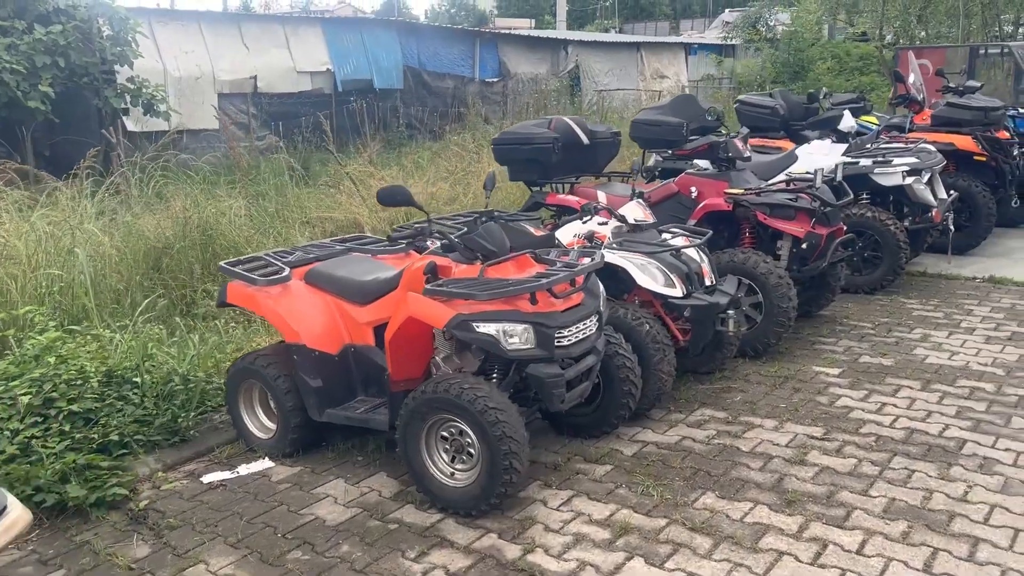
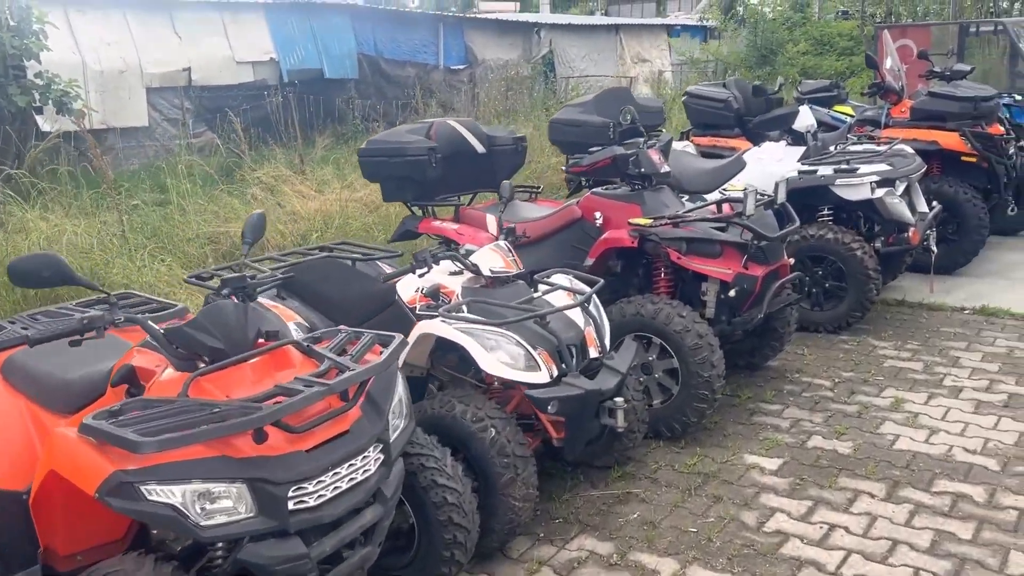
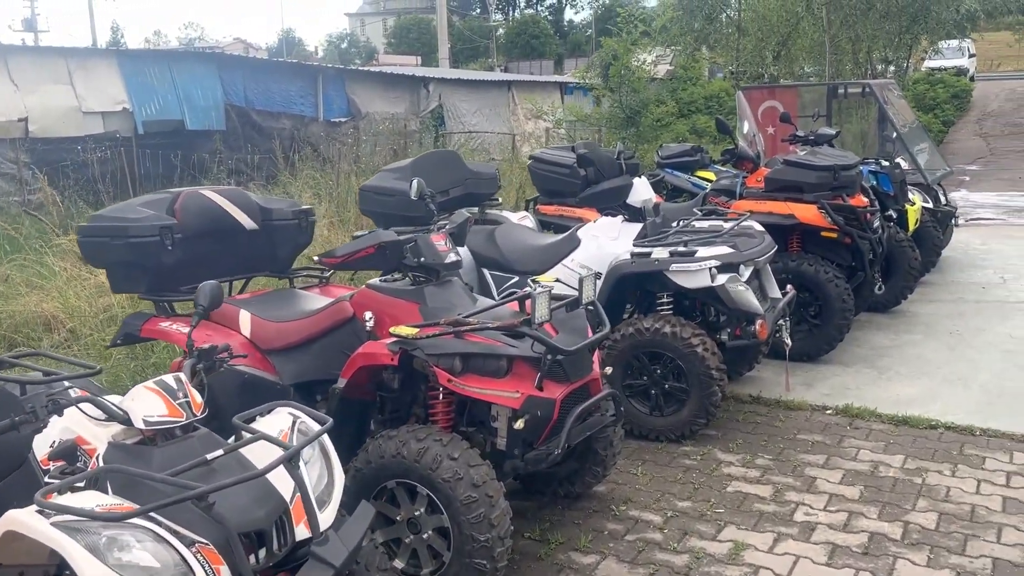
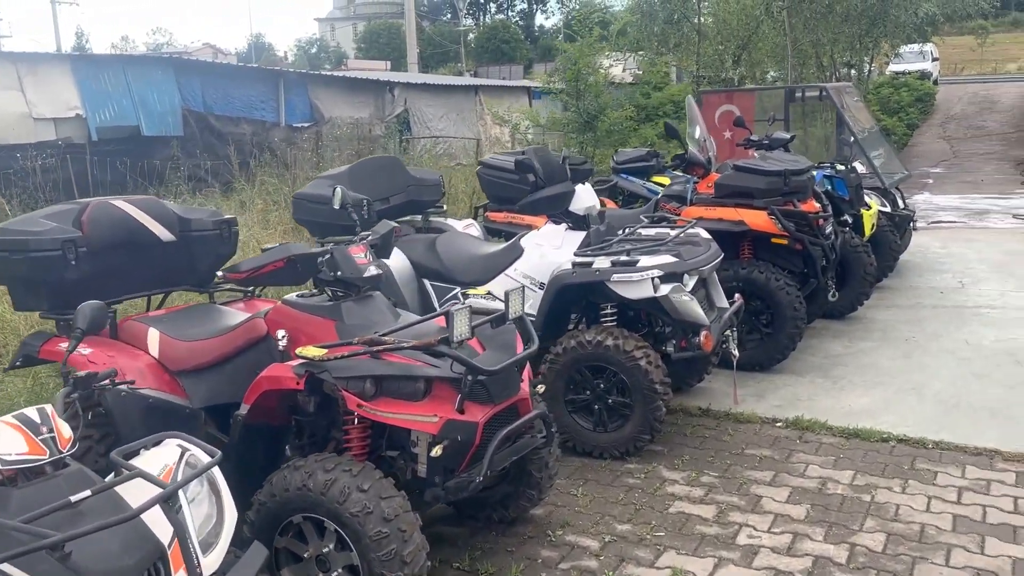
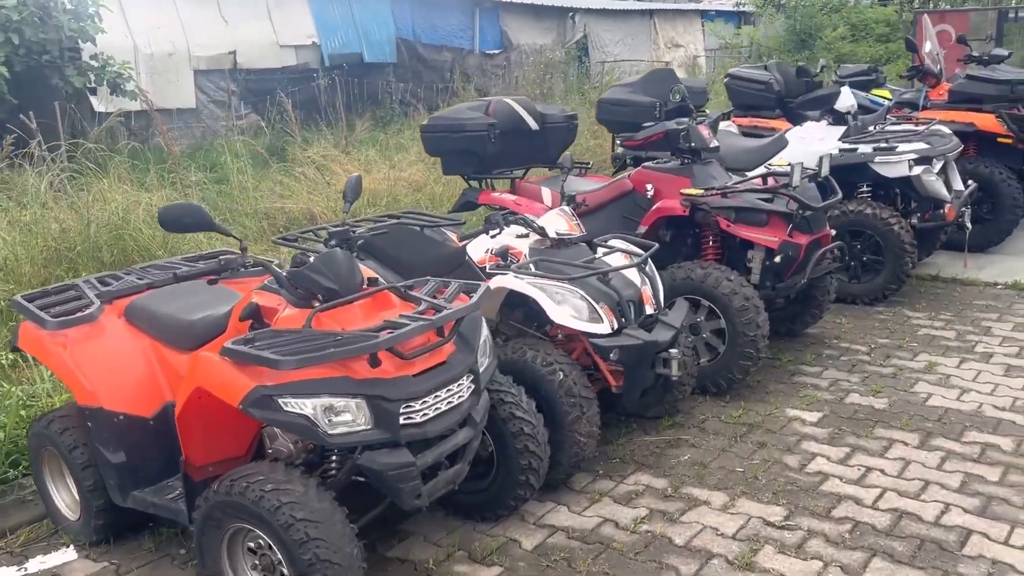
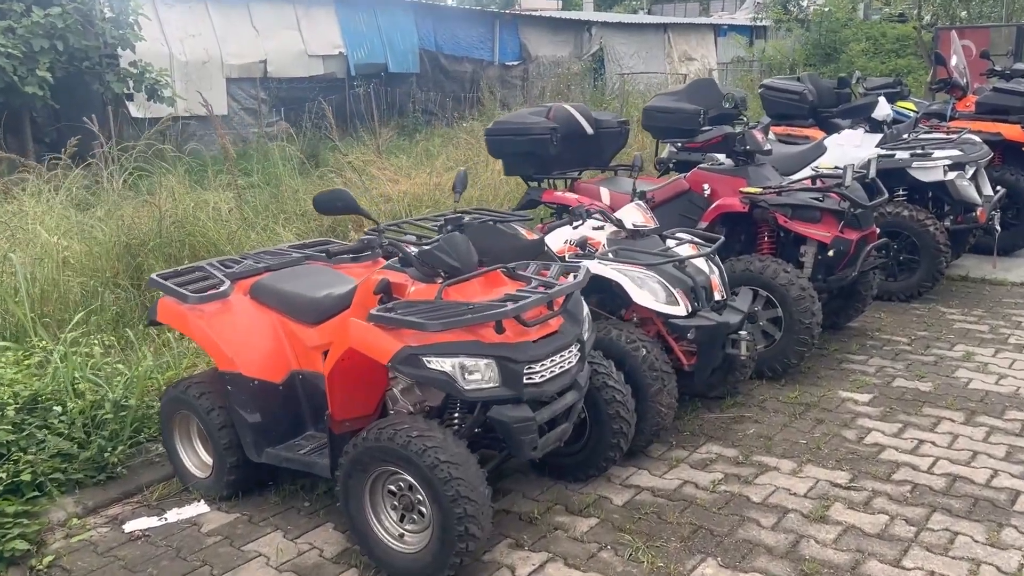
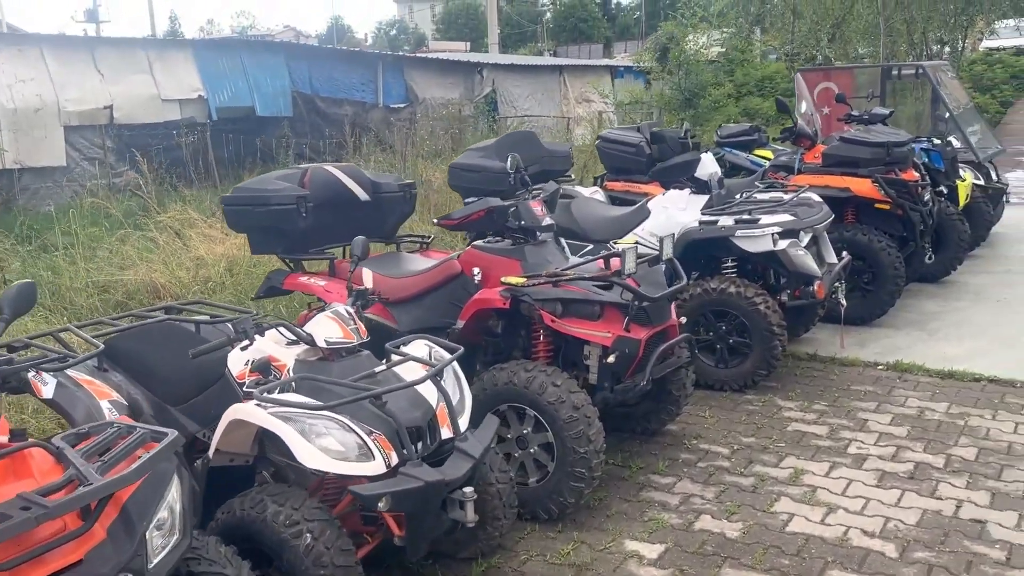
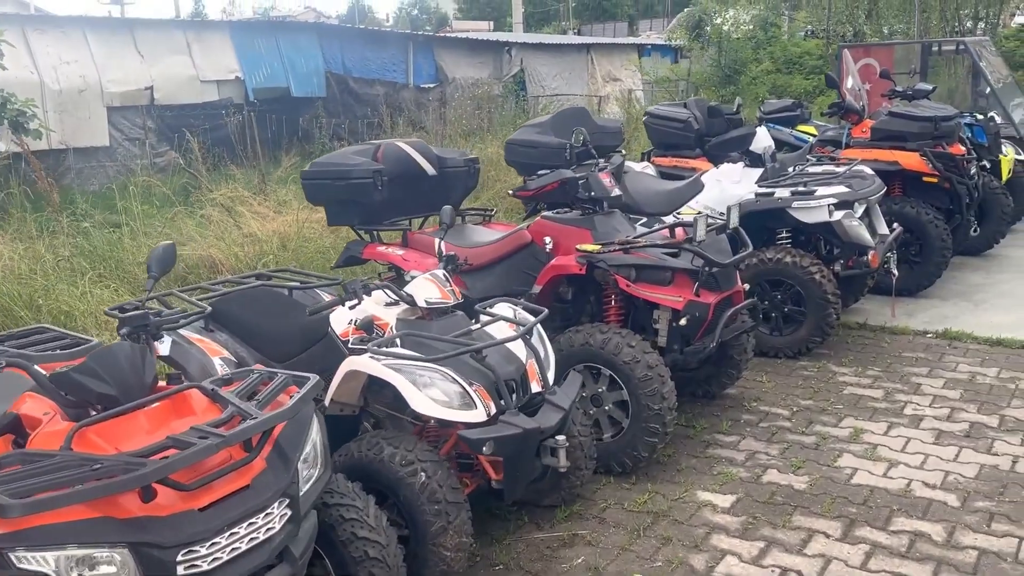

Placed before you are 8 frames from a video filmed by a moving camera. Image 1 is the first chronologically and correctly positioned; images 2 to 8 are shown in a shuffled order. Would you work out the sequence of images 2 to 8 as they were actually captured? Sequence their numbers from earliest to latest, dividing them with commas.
6, 5, 2, 8, 7, 3, 4
